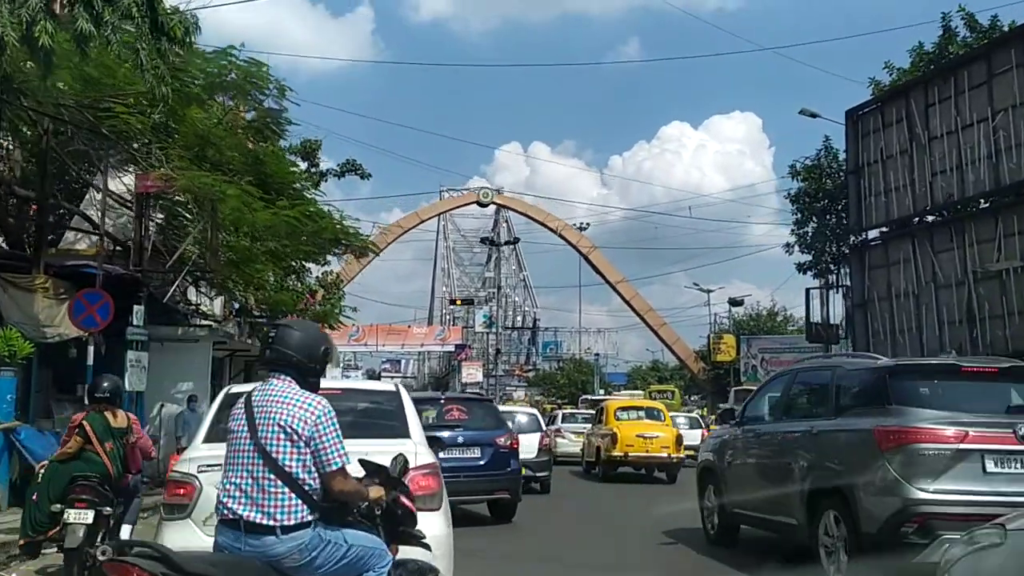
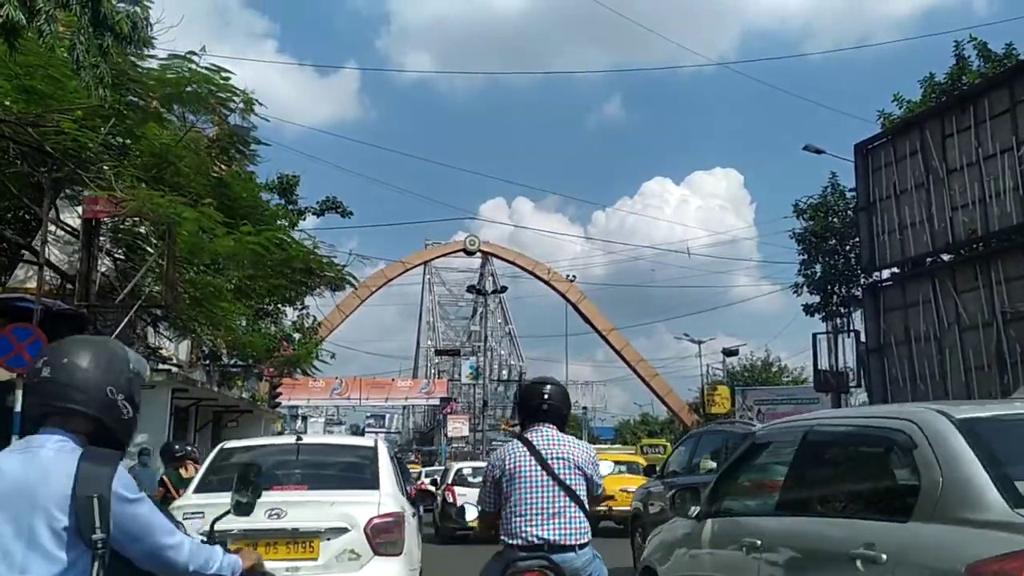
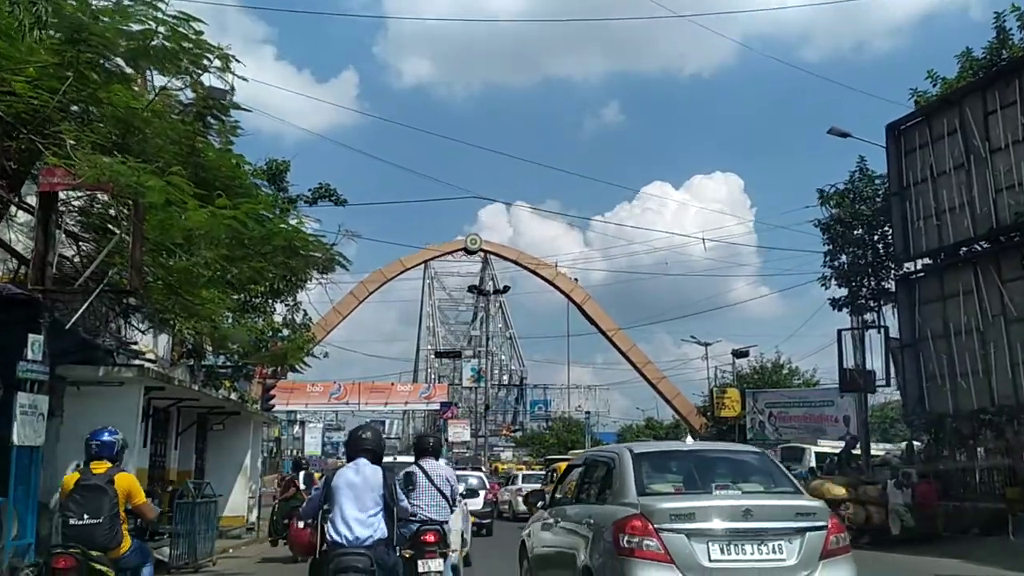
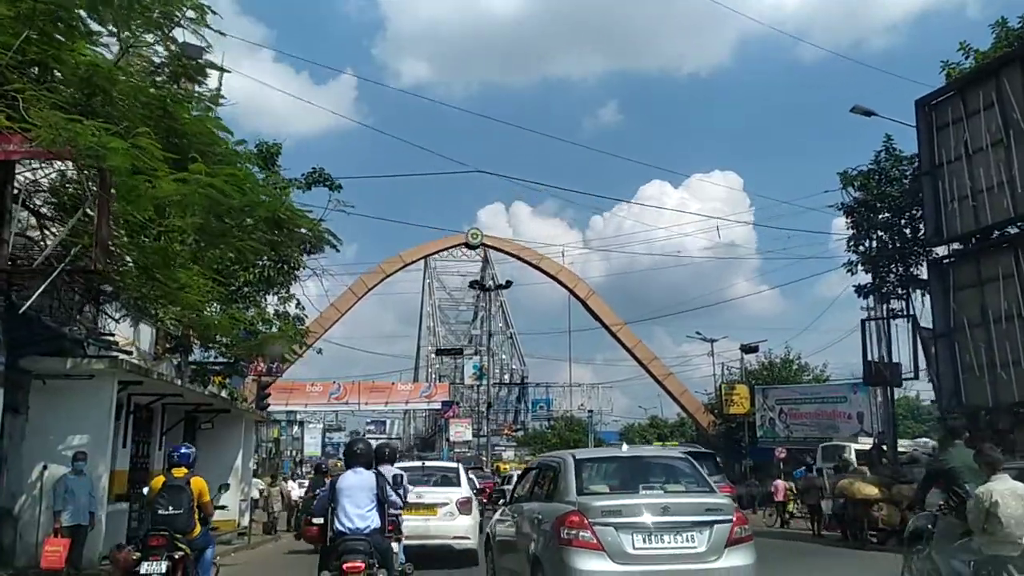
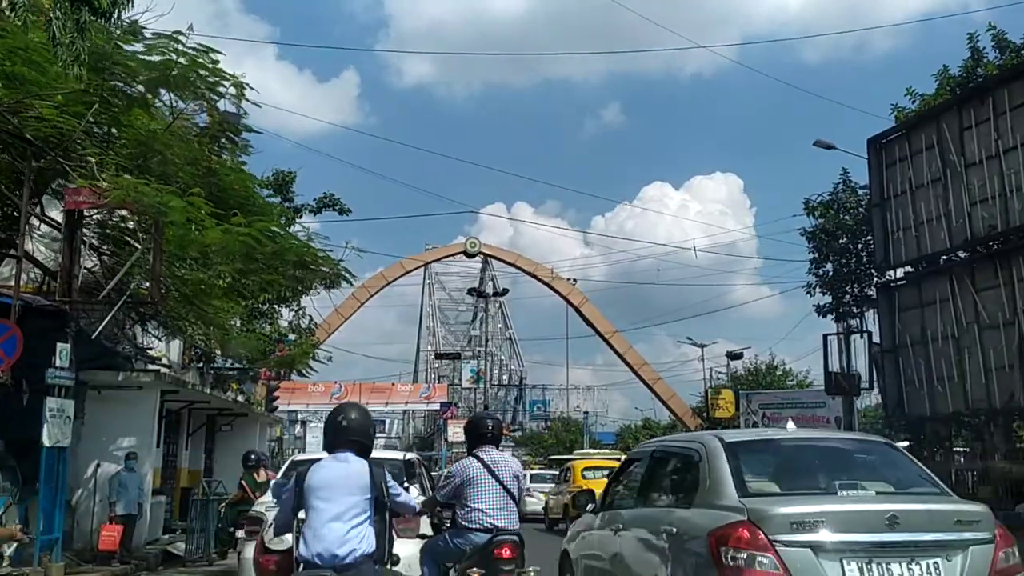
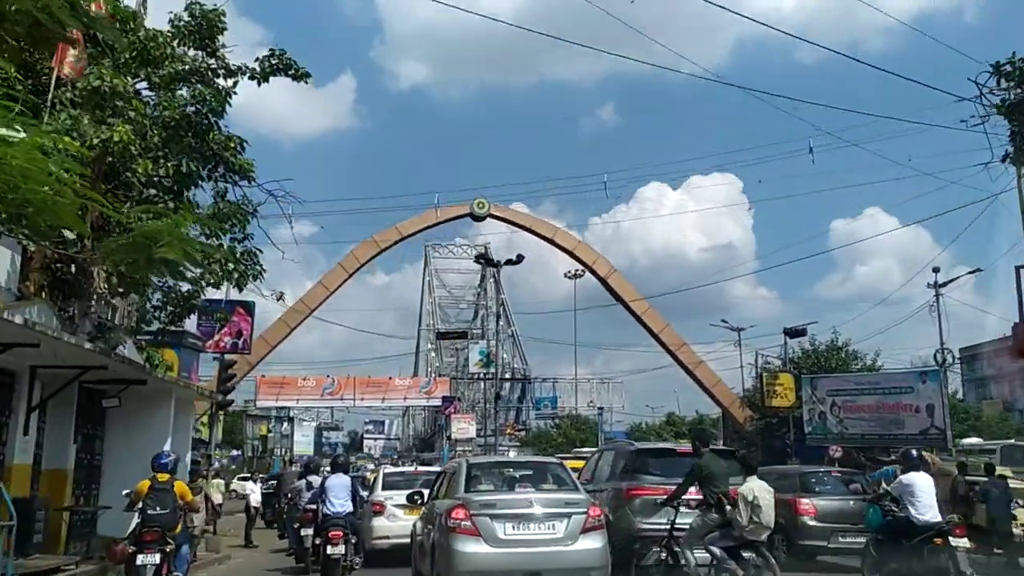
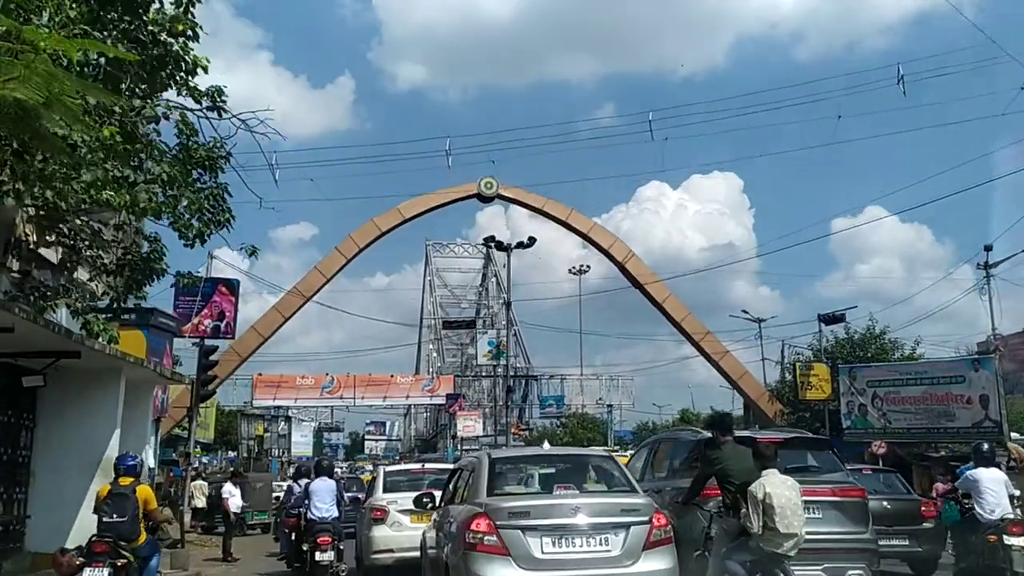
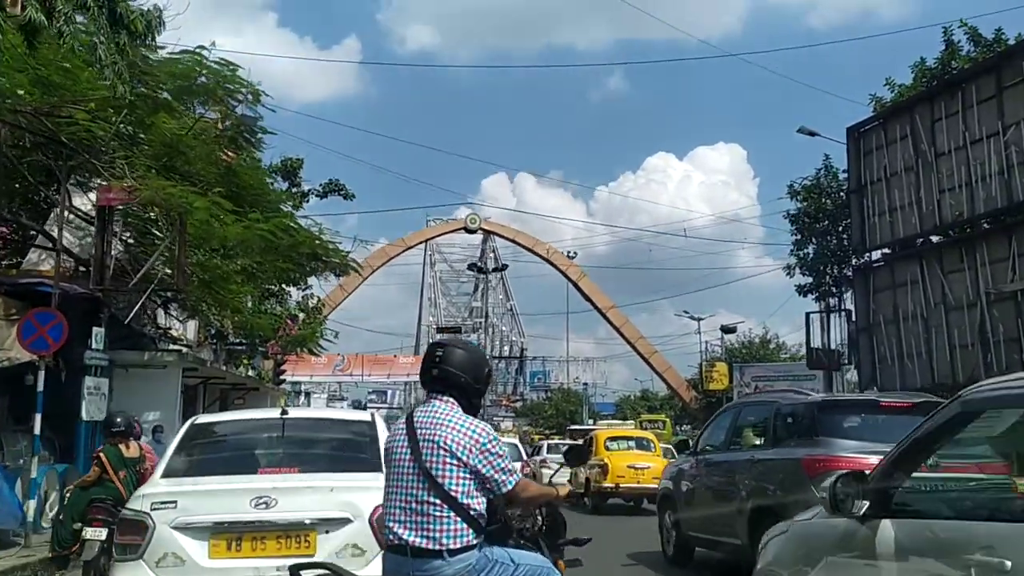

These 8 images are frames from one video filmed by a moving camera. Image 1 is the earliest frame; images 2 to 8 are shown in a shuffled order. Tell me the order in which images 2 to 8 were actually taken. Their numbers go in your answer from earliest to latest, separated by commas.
8, 2, 5, 3, 4, 6, 7
